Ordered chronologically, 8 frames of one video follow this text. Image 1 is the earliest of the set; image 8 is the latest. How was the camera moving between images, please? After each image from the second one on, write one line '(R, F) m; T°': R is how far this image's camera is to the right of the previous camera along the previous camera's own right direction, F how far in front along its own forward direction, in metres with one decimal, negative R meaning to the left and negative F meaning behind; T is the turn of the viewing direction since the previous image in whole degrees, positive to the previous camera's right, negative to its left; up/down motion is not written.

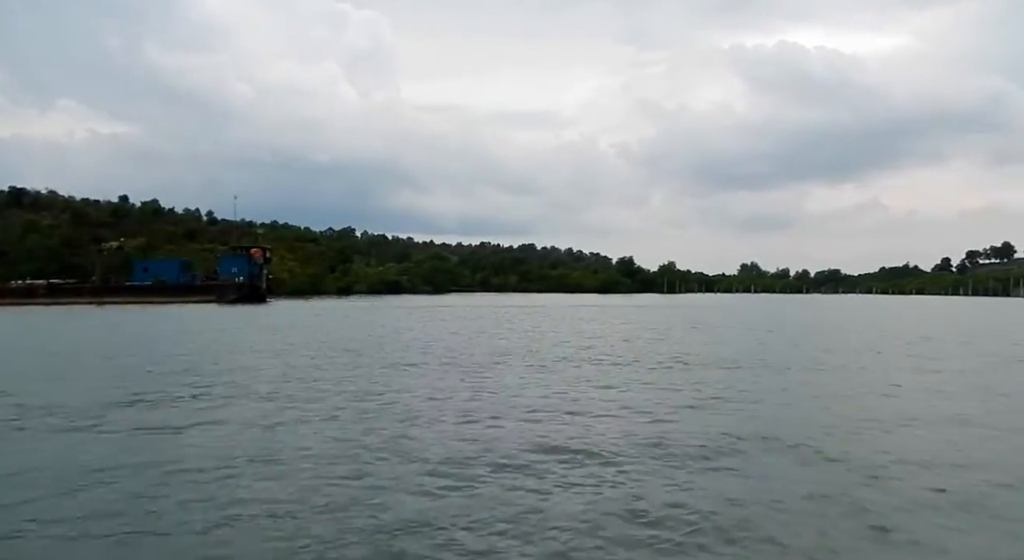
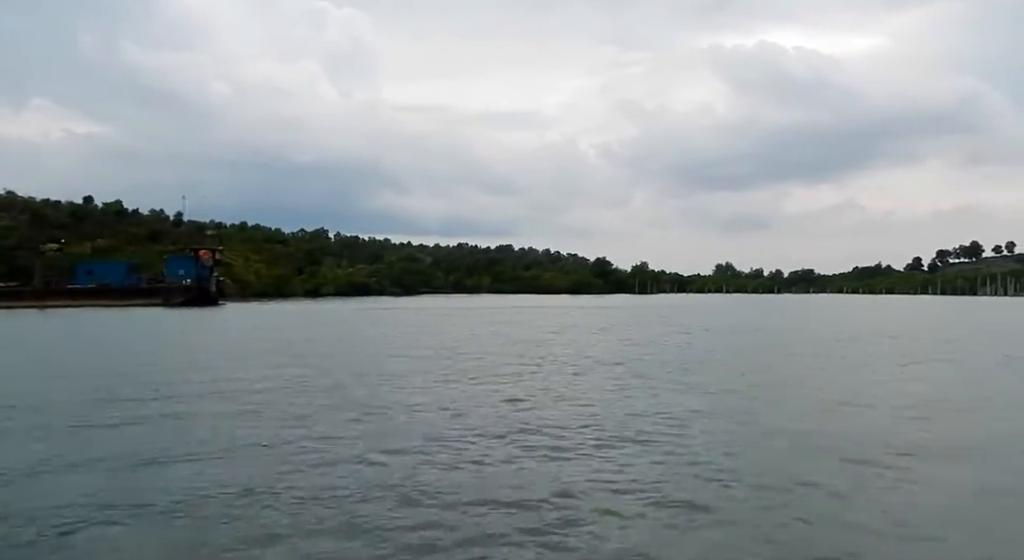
(+1.2, +0.7) m; +2°
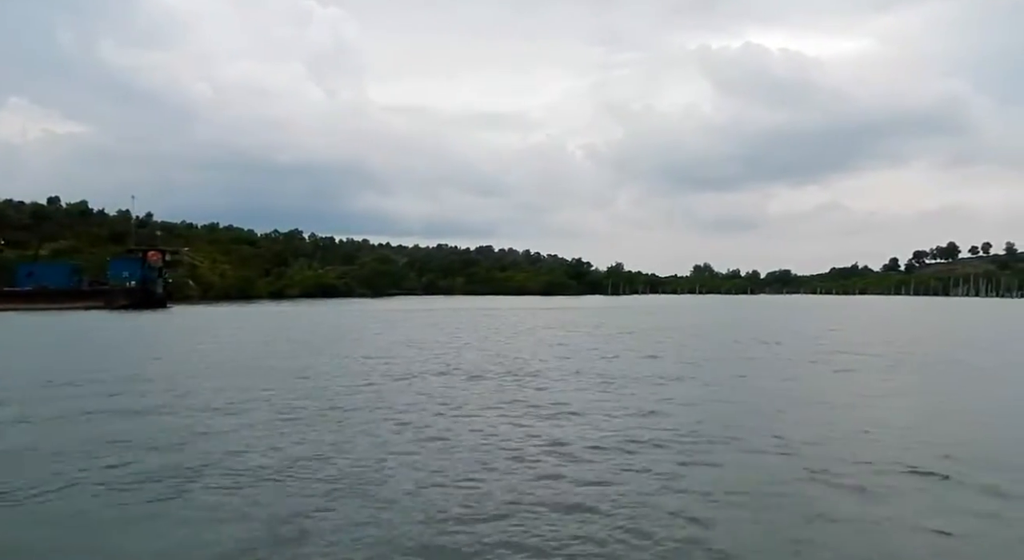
(+1.5, +0.4) m; +2°
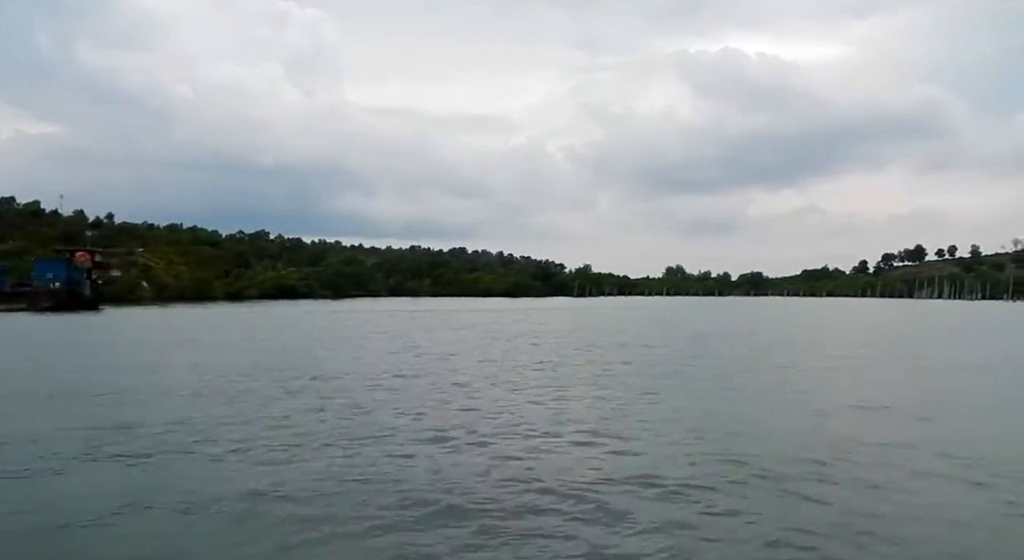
(+1.5, +0.8) m; +2°
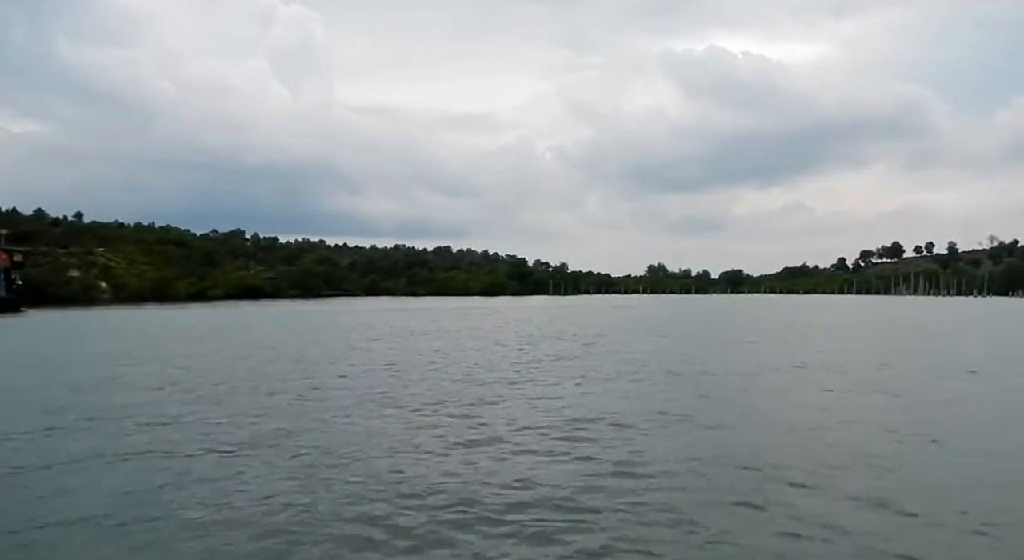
(+1.5, +1.9) m; +1°
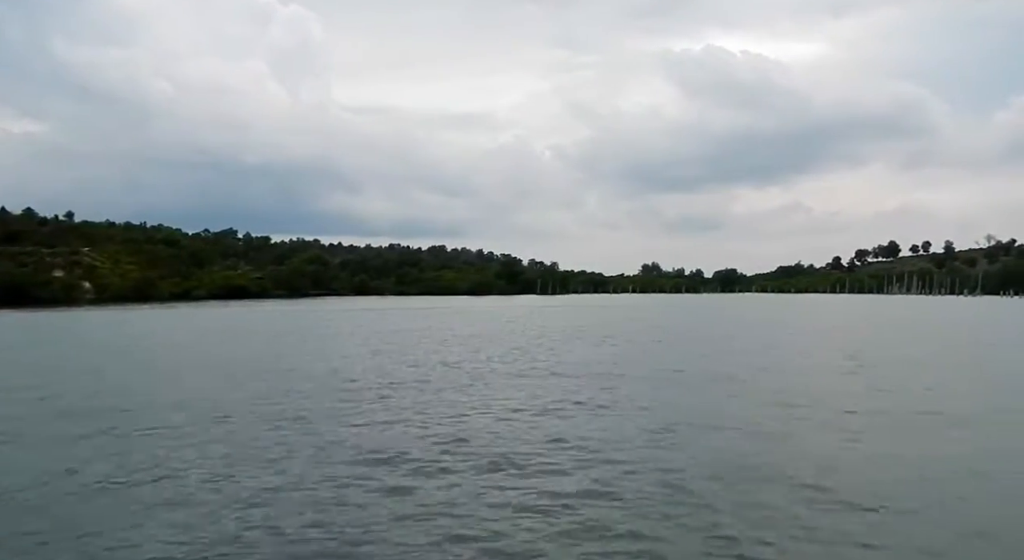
(+1.6, -0.6) m; 0°
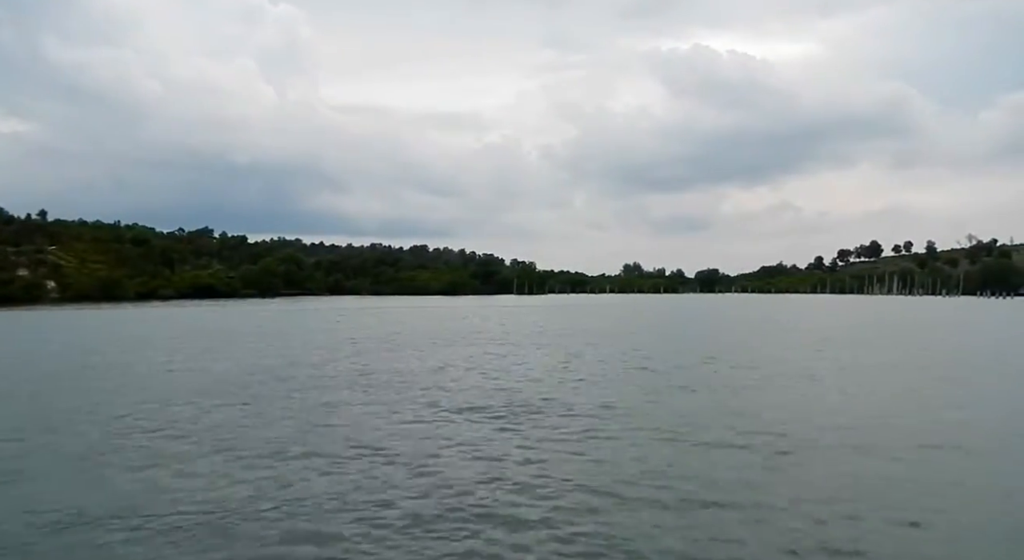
(+1.7, 0.0) m; +1°
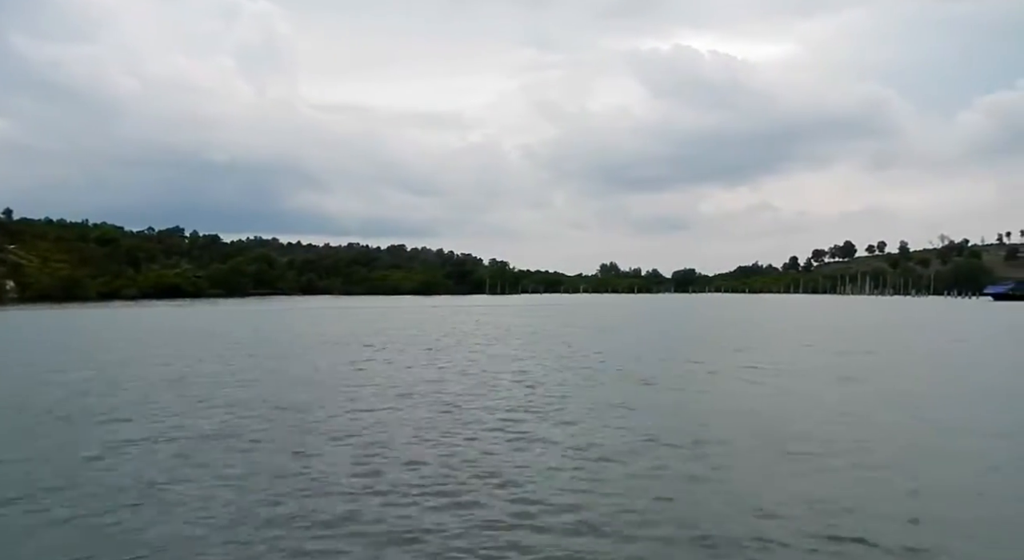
(+0.9, +0.6) m; +2°
